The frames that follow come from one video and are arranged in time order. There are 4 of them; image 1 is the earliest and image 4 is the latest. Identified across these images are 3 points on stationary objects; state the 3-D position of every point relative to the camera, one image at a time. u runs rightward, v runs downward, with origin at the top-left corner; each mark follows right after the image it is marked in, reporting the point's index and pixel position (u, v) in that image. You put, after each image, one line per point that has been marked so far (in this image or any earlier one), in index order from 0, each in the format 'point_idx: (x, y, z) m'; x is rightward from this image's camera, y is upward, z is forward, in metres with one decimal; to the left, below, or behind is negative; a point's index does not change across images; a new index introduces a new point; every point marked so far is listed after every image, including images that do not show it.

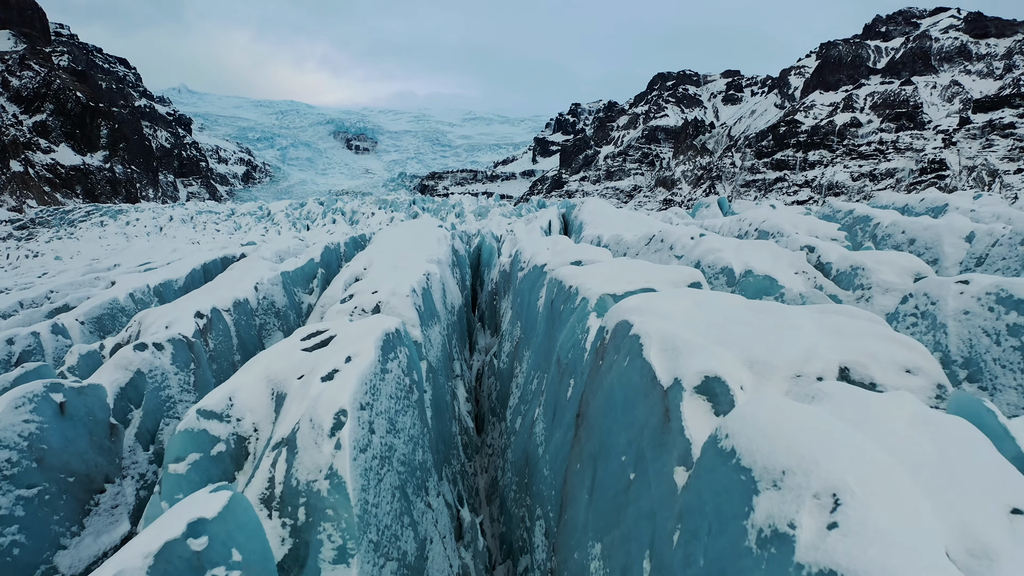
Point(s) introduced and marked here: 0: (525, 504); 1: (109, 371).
0: (+0.2, -3.0, +8.6) m
1: (-5.1, -1.1, +8.2) m
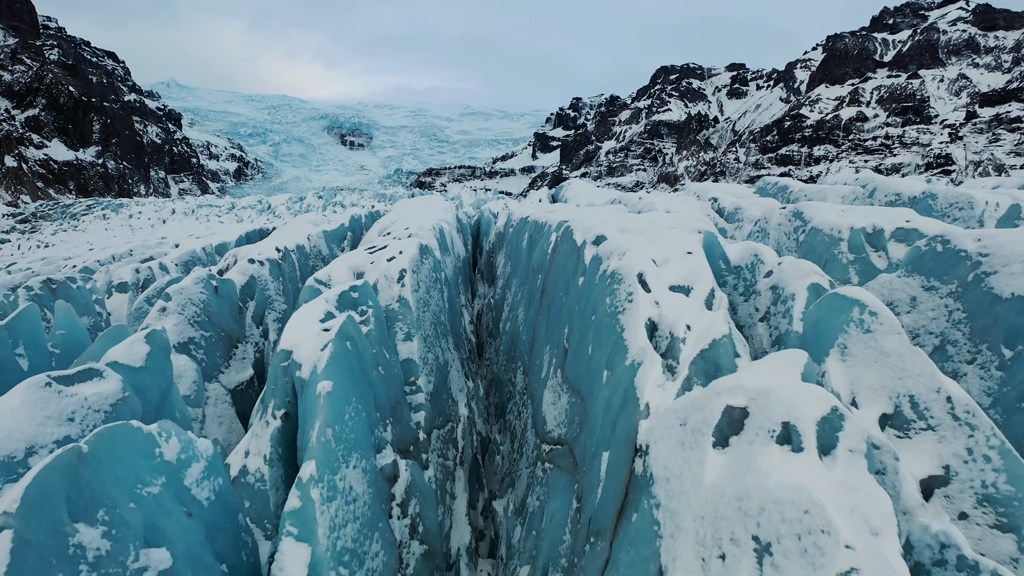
0: (0.0, -1.6, +12.8) m
1: (-5.3, +0.3, +12.3) m
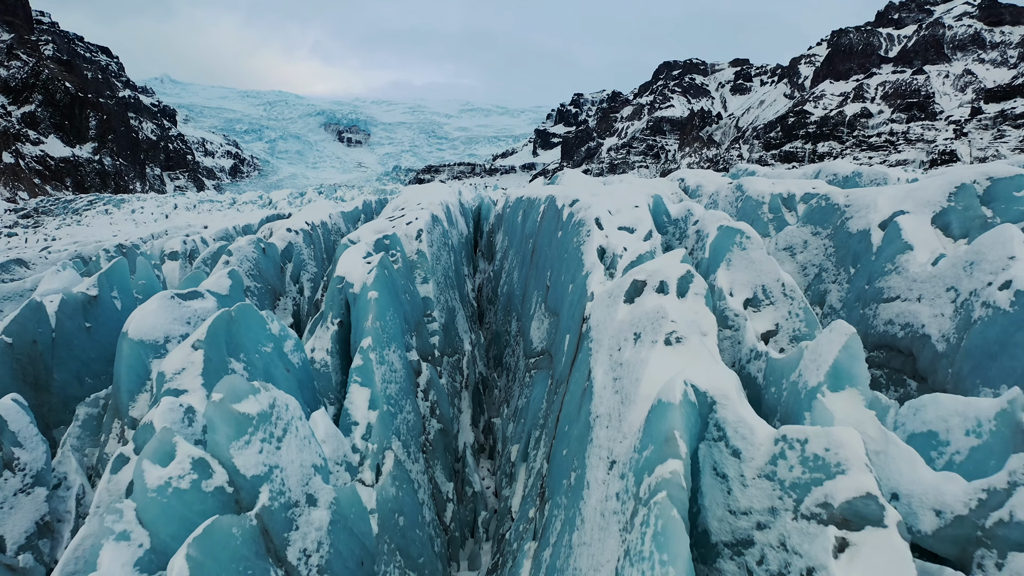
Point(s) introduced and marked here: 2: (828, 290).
0: (-0.1, -0.8, +15.2) m
1: (-5.4, +1.1, +14.7) m
2: (+4.2, 0.0, +8.4) m
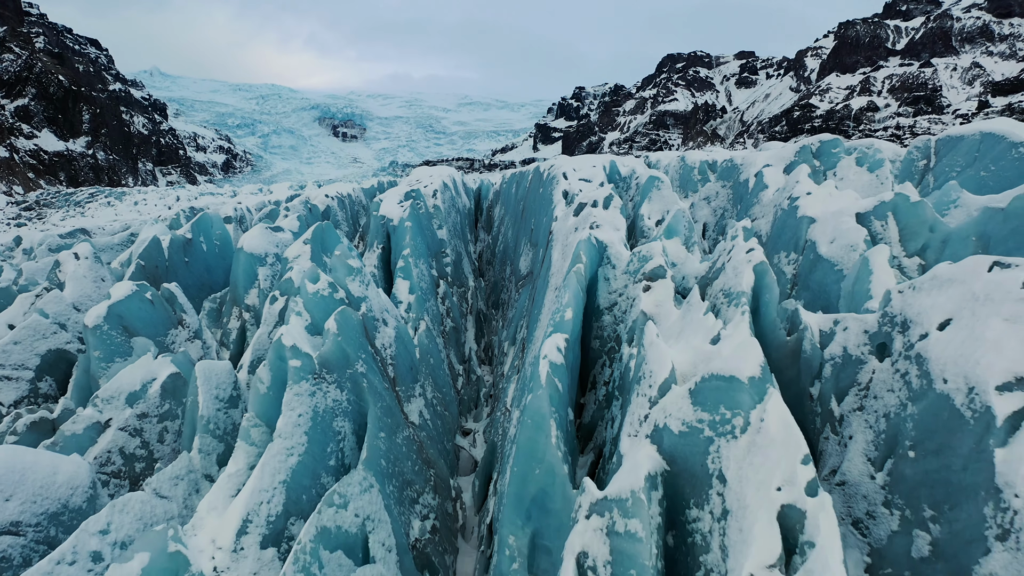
0: (-0.3, +0.5, +18.8) m
1: (-5.6, +2.4, +18.3) m
2: (+4.0, +1.2, +12.0) m
